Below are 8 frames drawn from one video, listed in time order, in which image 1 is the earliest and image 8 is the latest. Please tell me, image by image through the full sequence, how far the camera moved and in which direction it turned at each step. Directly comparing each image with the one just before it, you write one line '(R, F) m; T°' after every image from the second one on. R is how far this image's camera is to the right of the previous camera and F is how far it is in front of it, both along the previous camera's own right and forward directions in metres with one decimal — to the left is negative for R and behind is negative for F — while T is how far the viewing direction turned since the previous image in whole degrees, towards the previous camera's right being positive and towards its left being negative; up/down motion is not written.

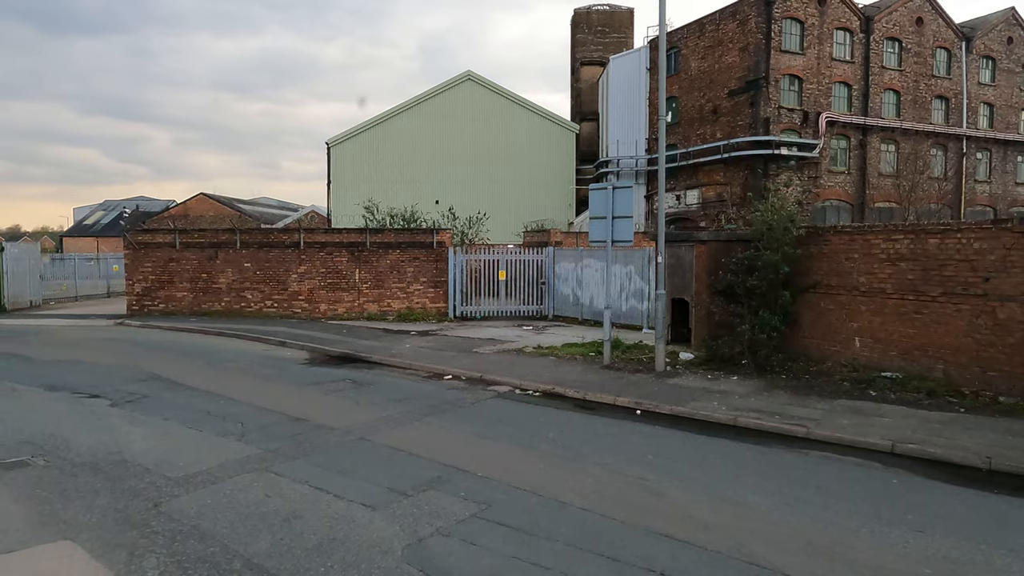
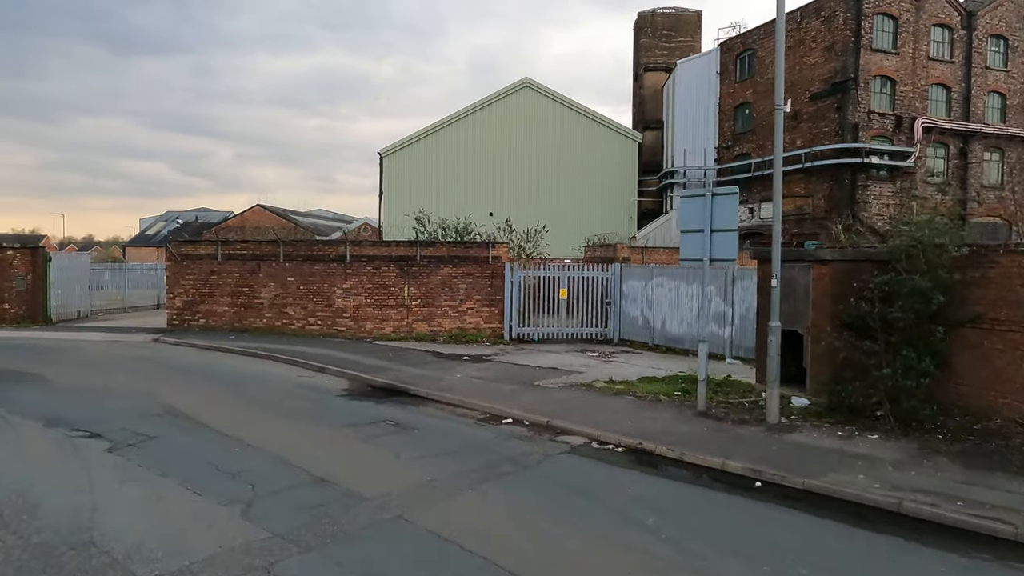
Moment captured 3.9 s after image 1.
(-0.3, +1.7) m; -4°
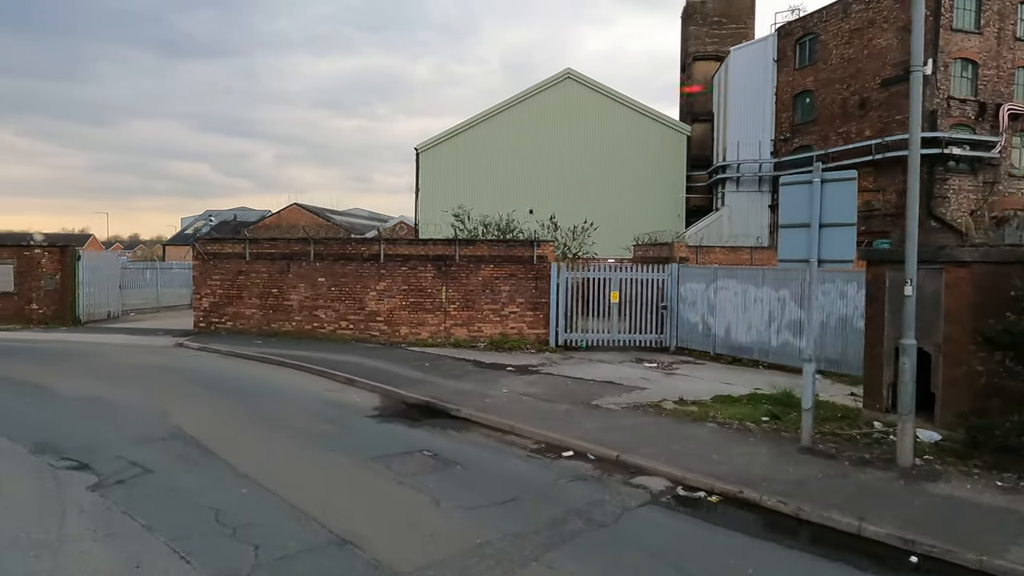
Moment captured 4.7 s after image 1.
(-0.3, +1.4) m; -3°
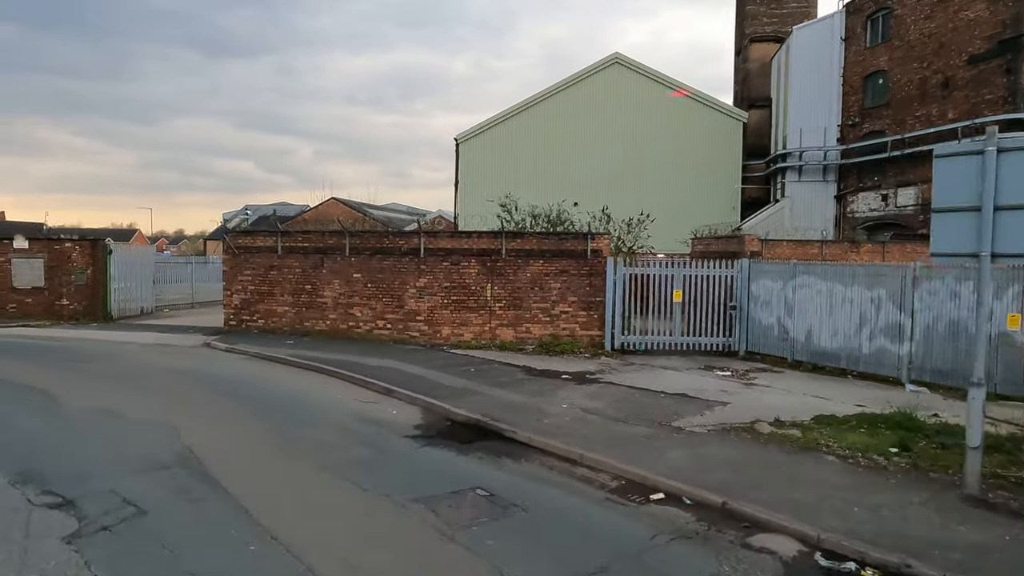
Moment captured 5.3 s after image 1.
(-0.3, +1.4) m; -3°
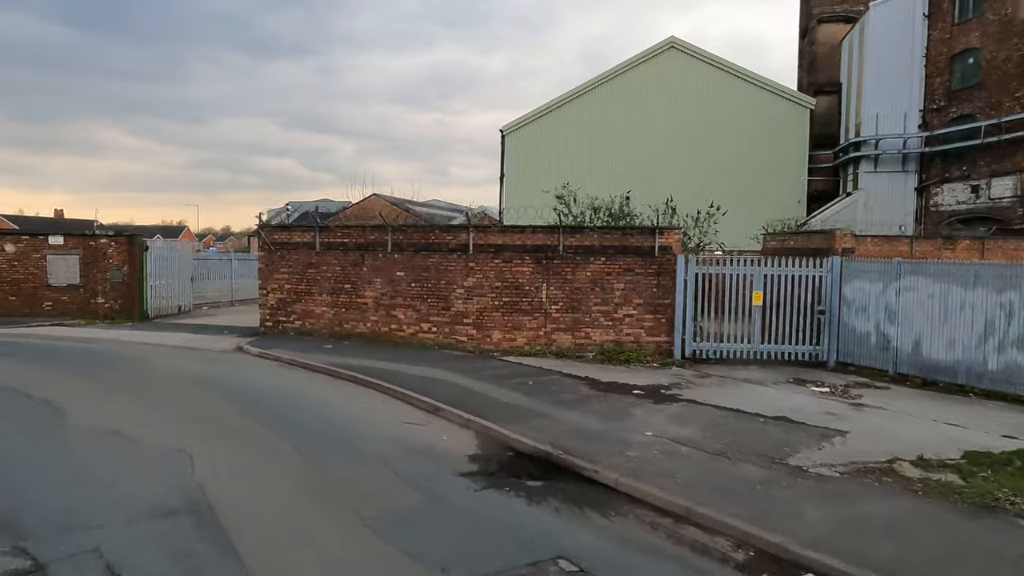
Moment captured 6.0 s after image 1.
(-0.4, +1.4) m; -3°
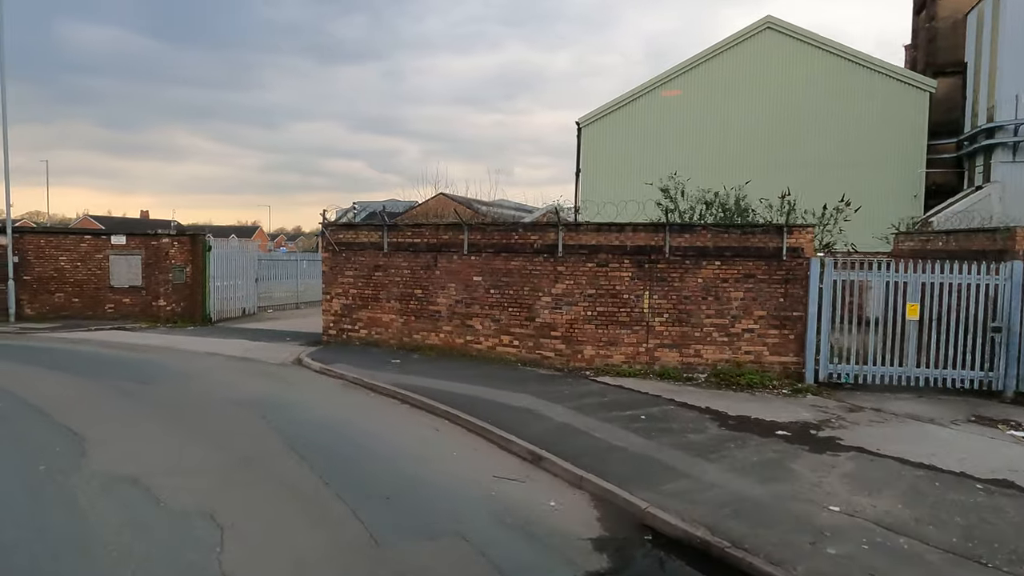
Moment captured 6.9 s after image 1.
(-0.6, +1.8) m; -5°
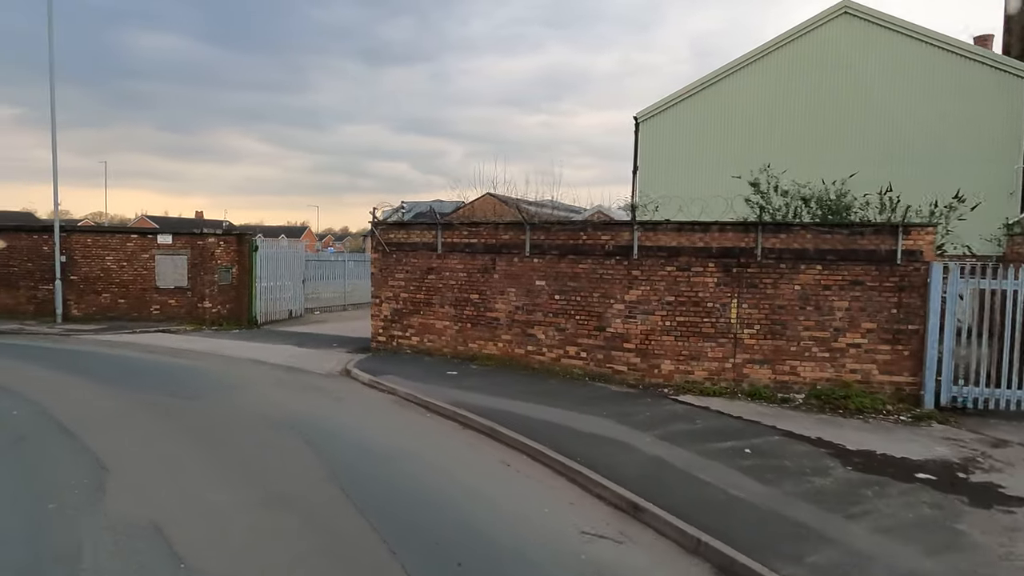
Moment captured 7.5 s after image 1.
(-0.4, +1.1) m; -4°
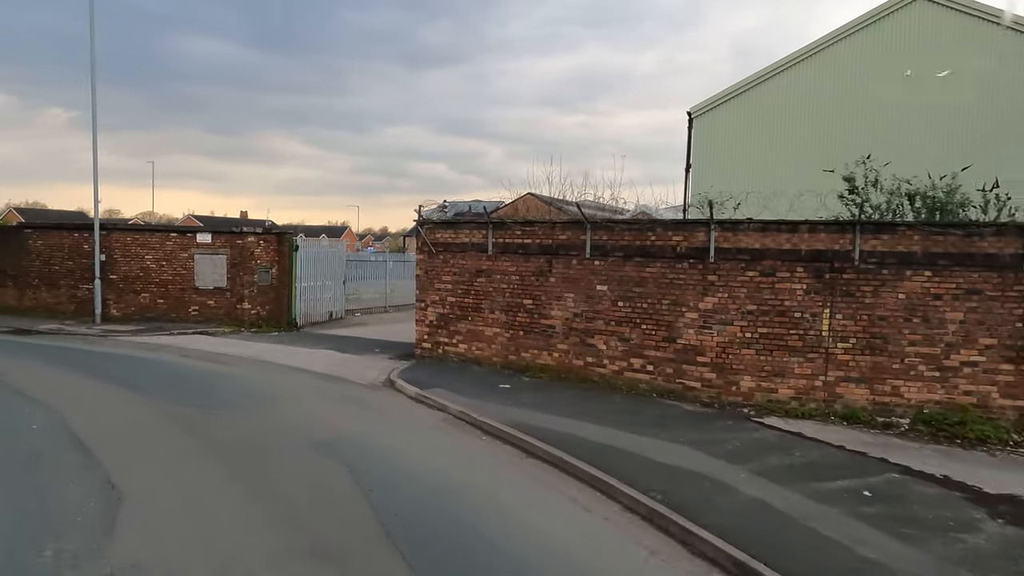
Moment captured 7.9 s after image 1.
(-0.3, +0.9) m; -3°
